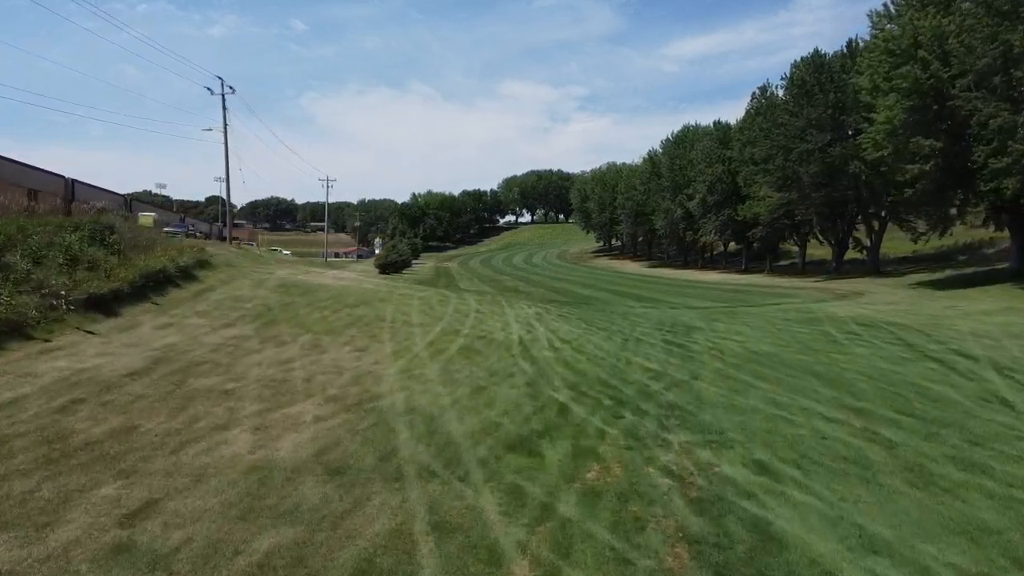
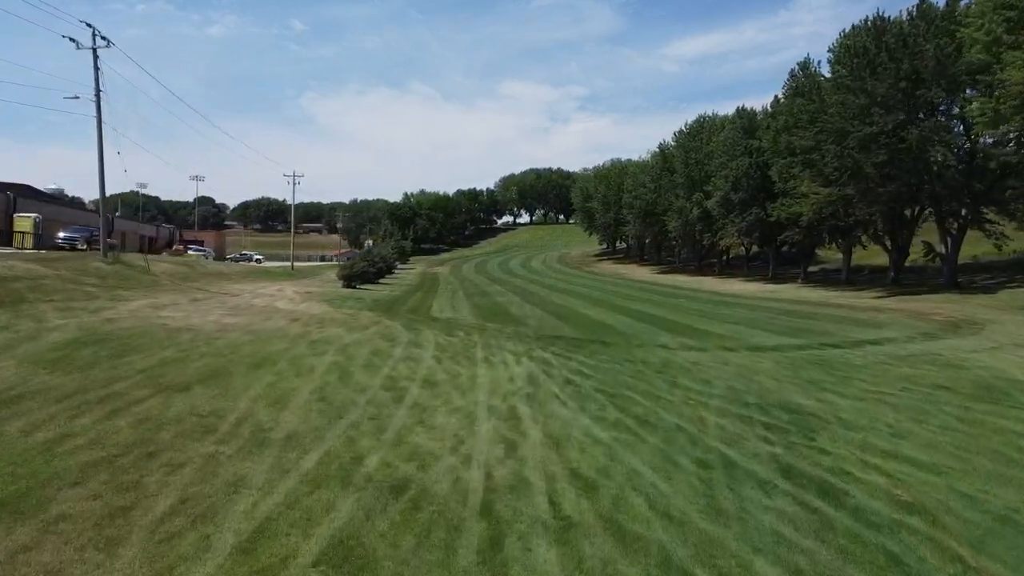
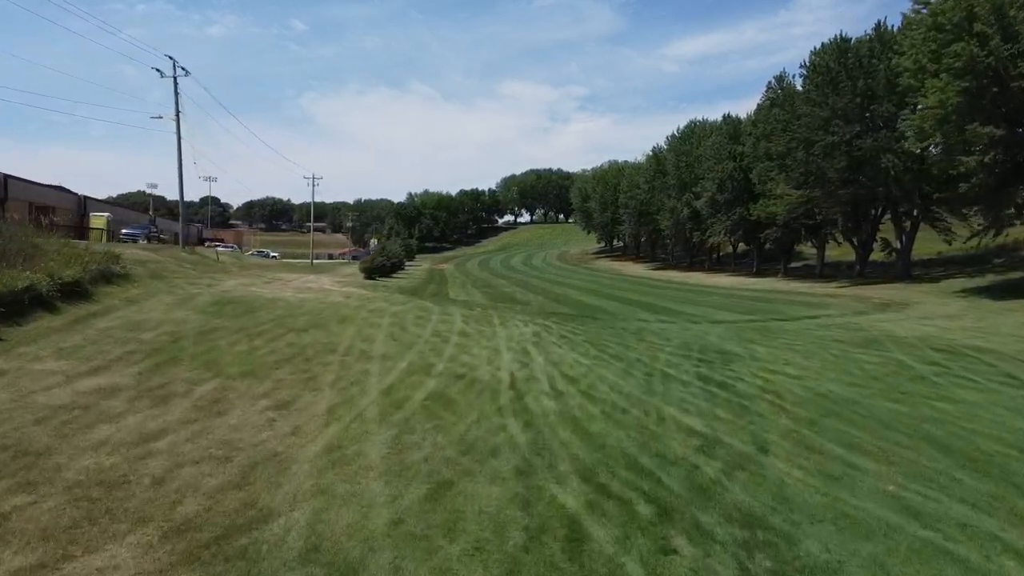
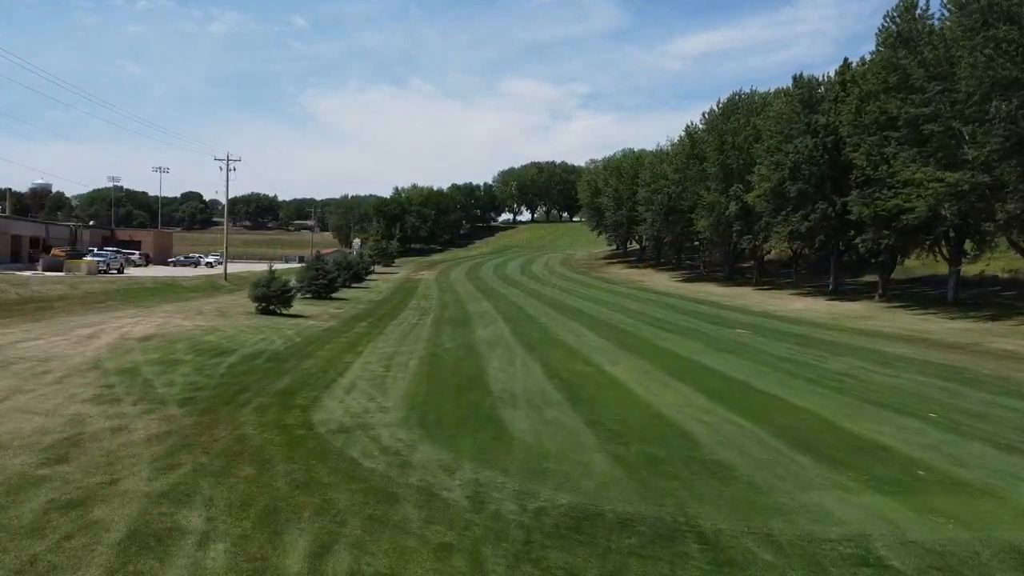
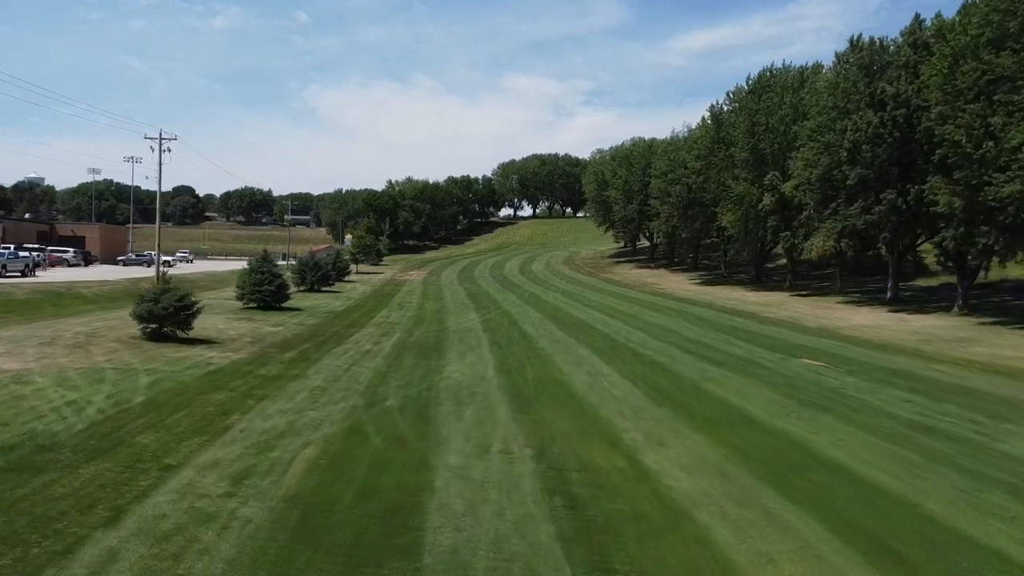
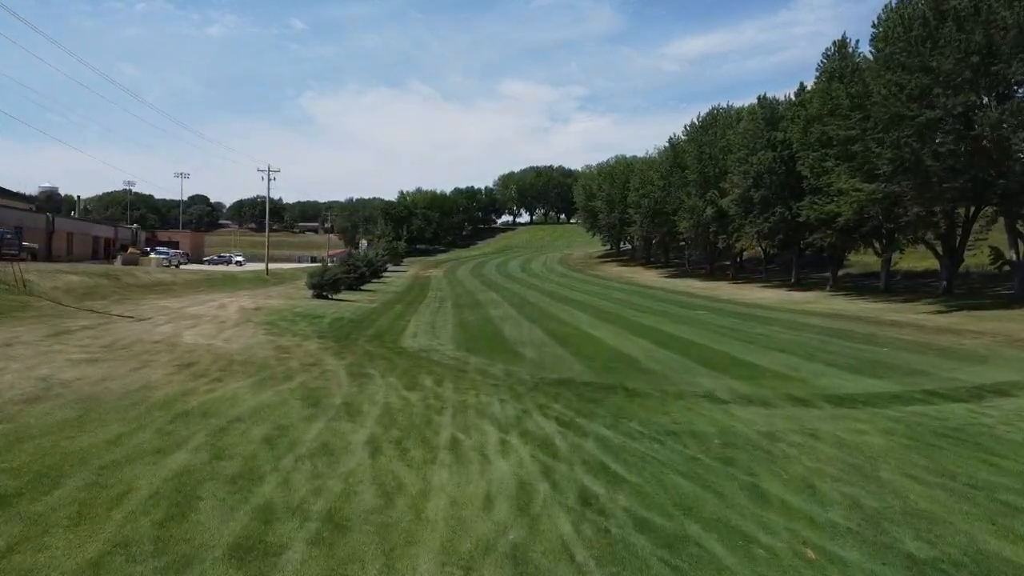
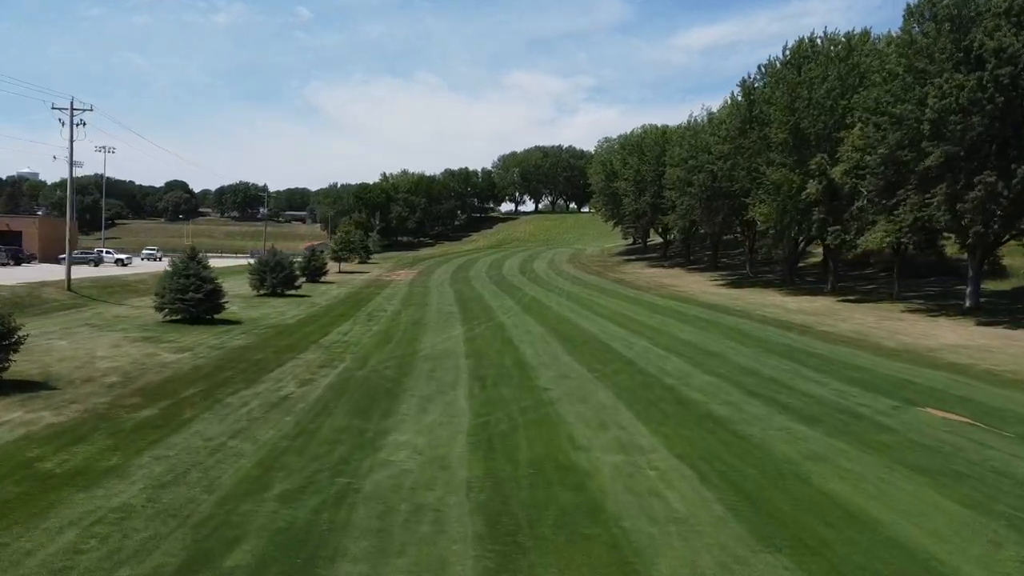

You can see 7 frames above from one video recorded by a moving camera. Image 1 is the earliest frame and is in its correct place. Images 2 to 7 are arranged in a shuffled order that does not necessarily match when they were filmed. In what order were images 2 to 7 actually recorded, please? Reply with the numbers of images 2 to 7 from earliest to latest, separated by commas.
3, 2, 6, 4, 5, 7
